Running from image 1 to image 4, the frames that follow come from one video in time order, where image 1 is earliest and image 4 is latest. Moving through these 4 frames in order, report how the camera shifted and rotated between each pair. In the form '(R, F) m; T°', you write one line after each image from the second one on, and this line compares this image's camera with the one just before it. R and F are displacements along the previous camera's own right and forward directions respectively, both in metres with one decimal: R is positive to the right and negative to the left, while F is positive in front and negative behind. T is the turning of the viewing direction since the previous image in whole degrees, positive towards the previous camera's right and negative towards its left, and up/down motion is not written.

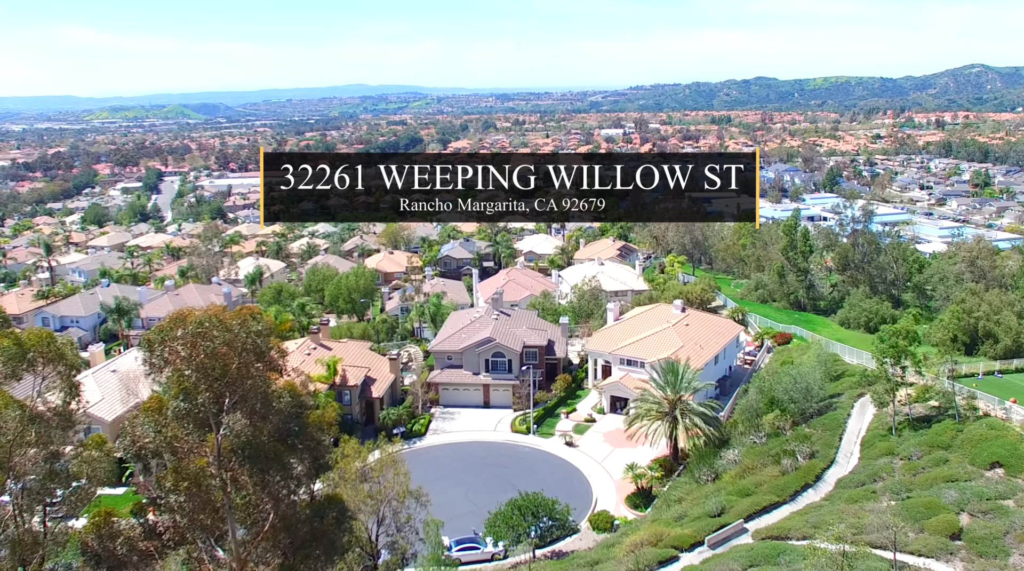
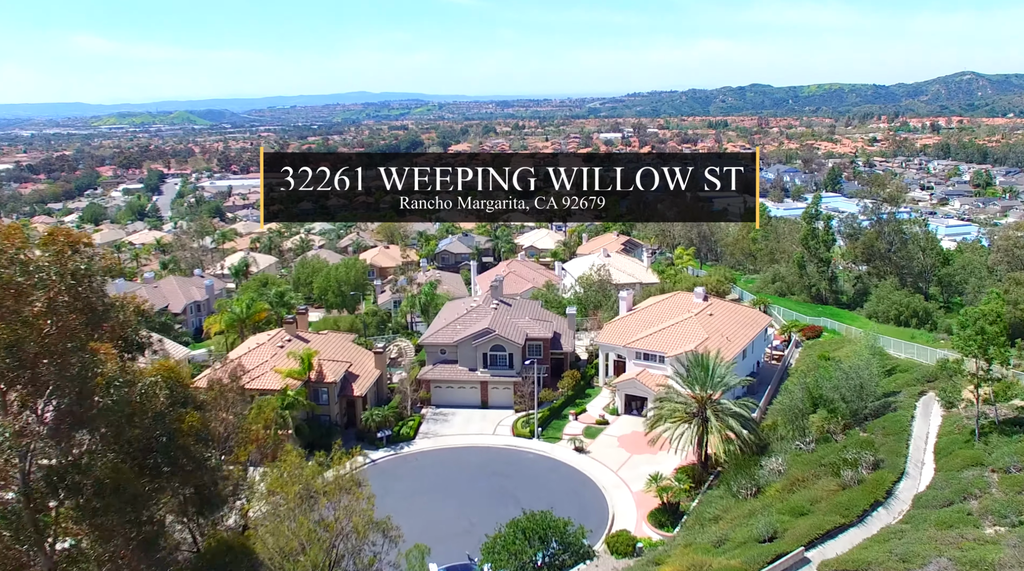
(-0.1, +6.3) m; 0°
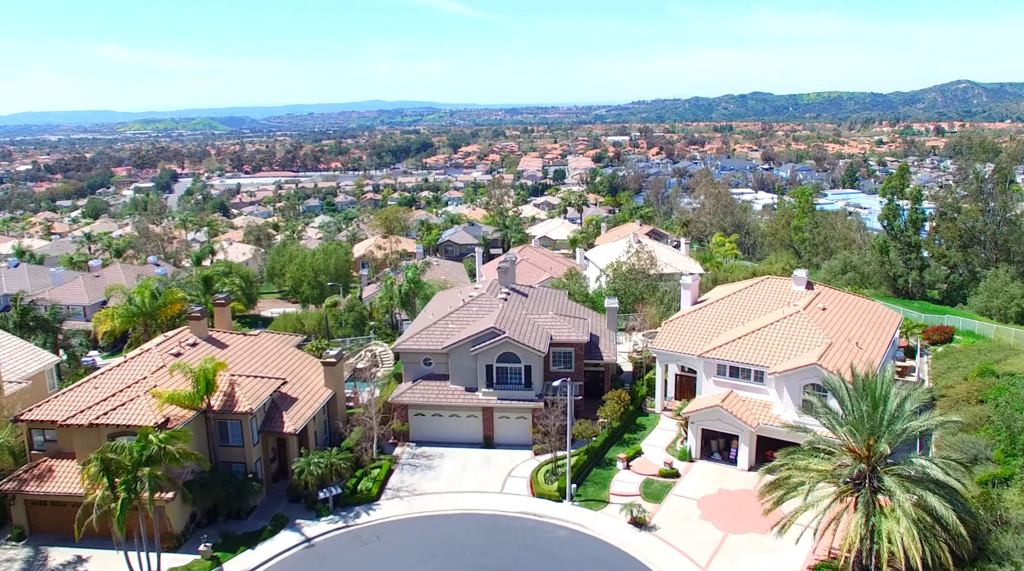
(-0.4, +15.9) m; -1°
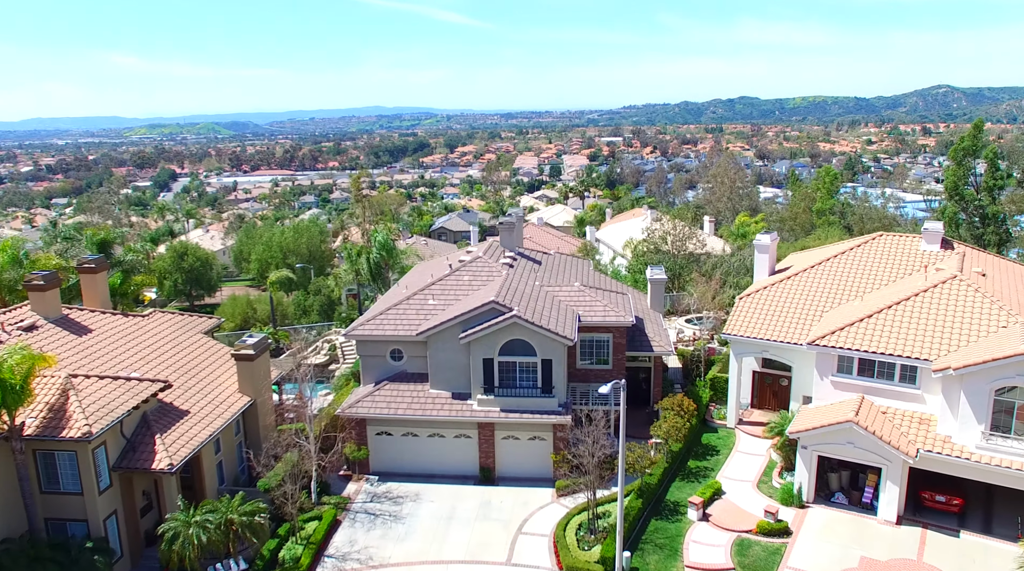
(-0.4, +10.9) m; 0°
